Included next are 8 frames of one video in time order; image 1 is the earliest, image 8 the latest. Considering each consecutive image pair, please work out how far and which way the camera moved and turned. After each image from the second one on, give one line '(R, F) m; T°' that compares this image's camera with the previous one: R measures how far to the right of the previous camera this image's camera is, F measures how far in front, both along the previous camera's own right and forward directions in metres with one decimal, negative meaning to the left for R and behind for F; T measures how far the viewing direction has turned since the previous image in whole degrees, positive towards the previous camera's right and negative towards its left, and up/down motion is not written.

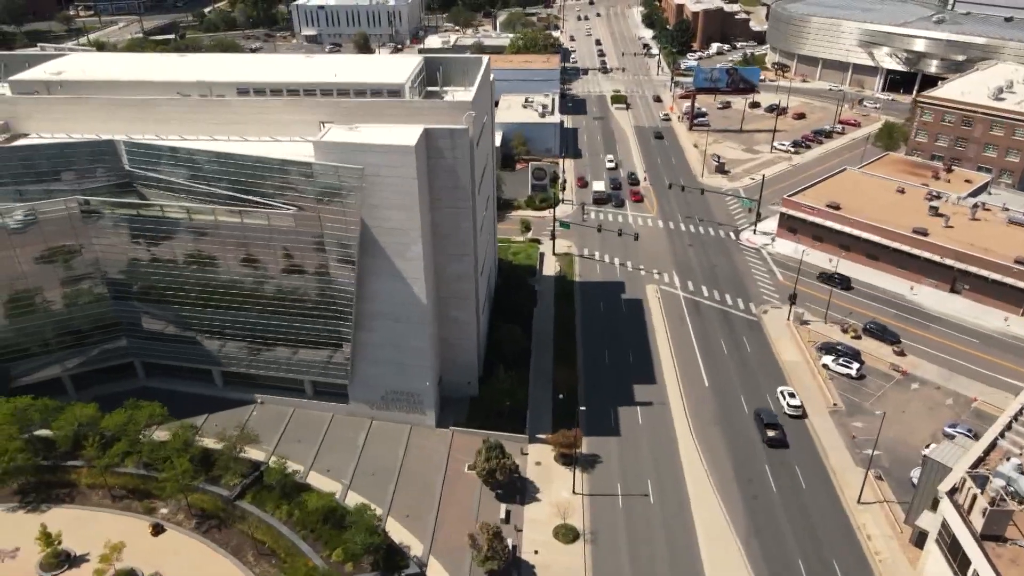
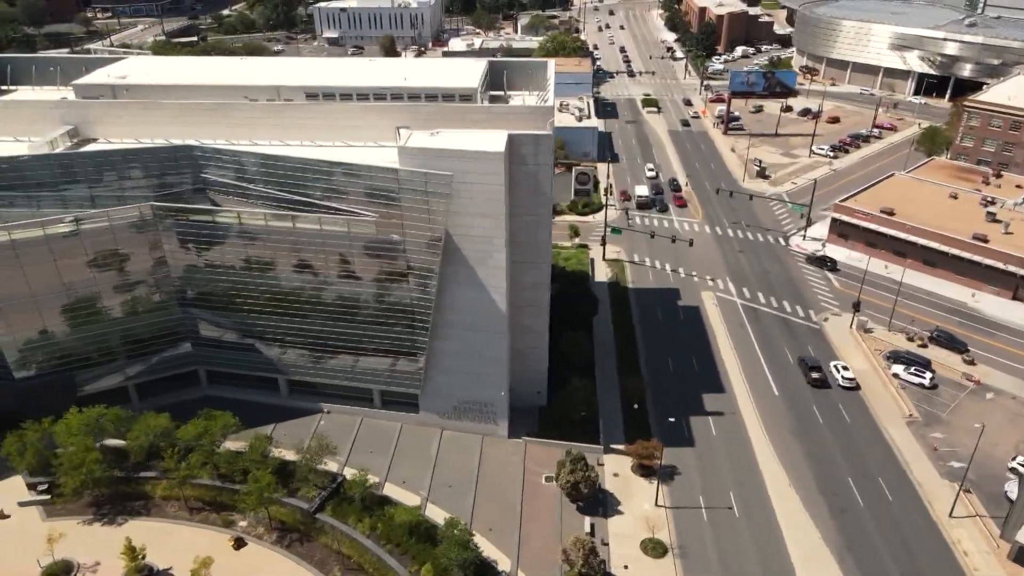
(-2.6, +0.9) m; 0°
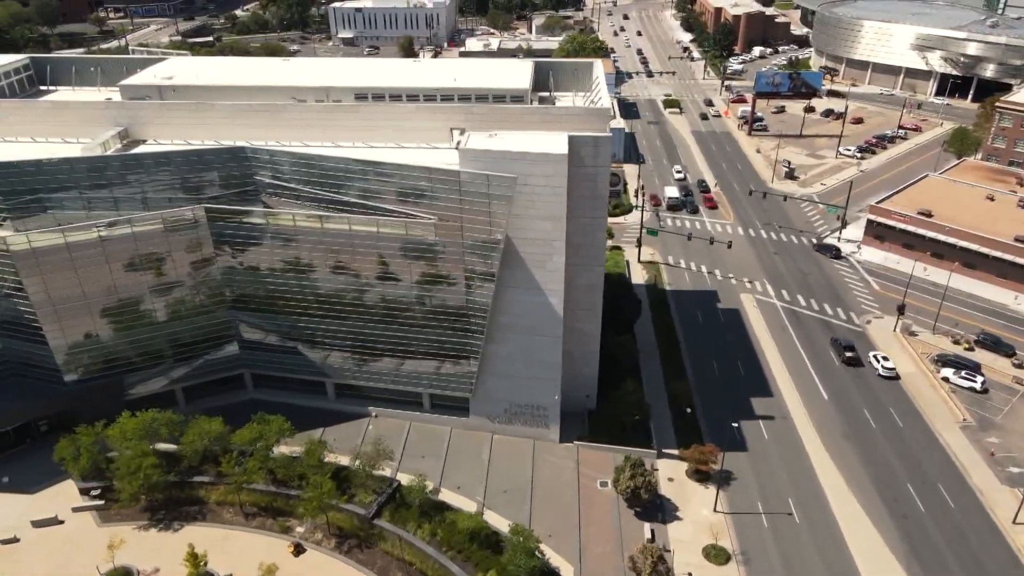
(-1.8, +0.5) m; 0°
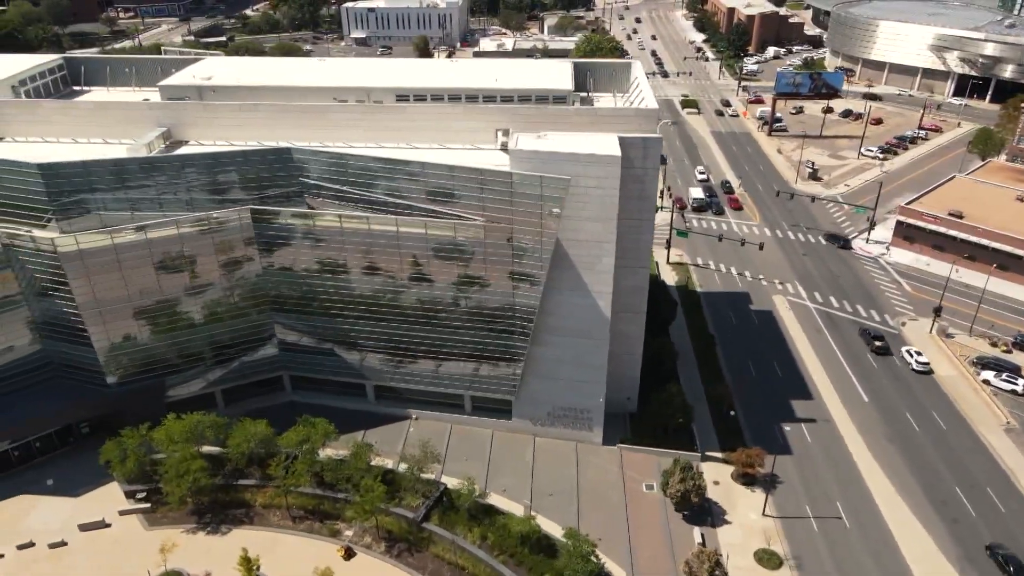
(-1.5, +0.3) m; 0°
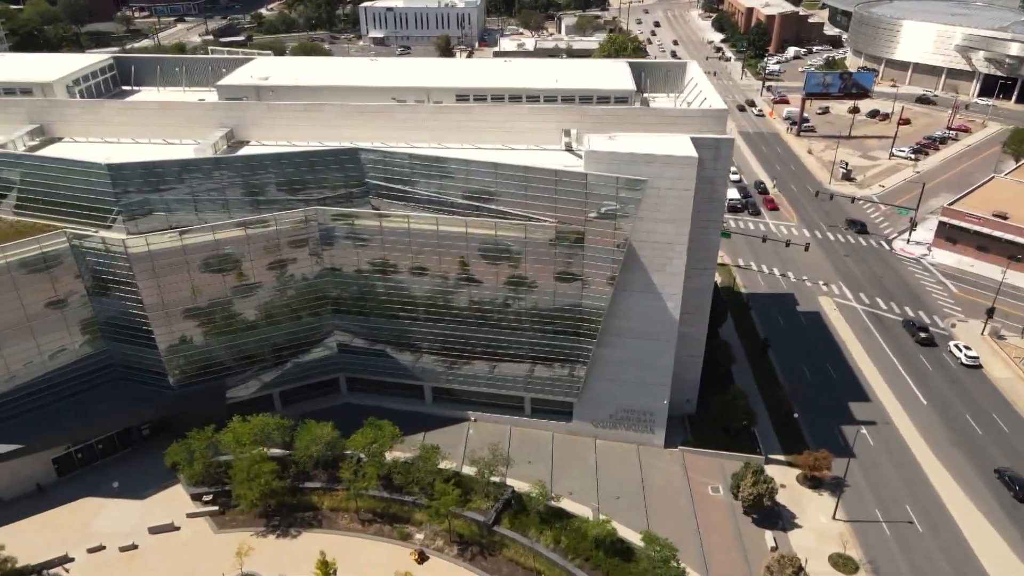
(-2.1, +0.3) m; 0°
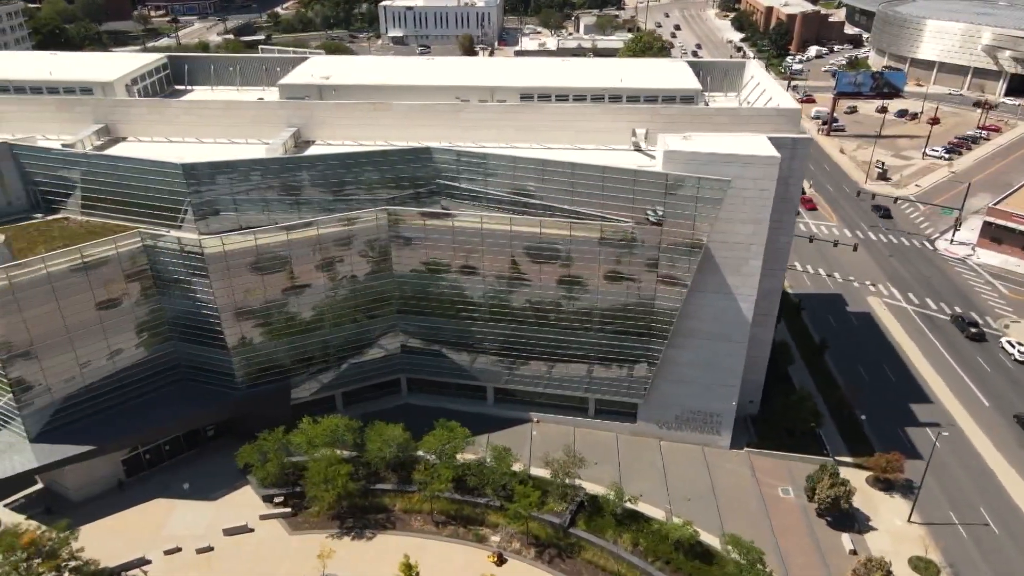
(-2.2, +0.3) m; 0°
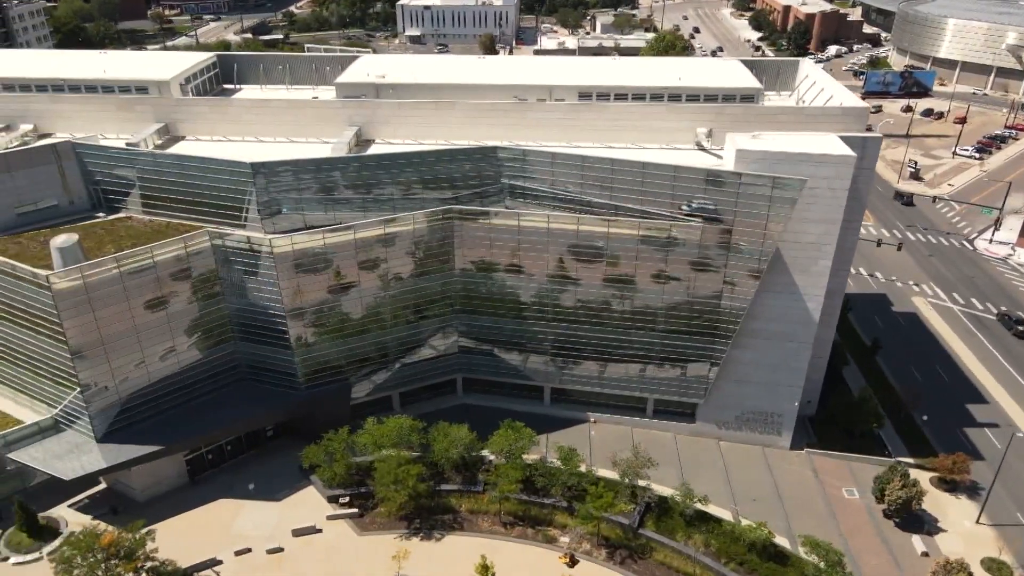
(-2.0, +0.2) m; 0°
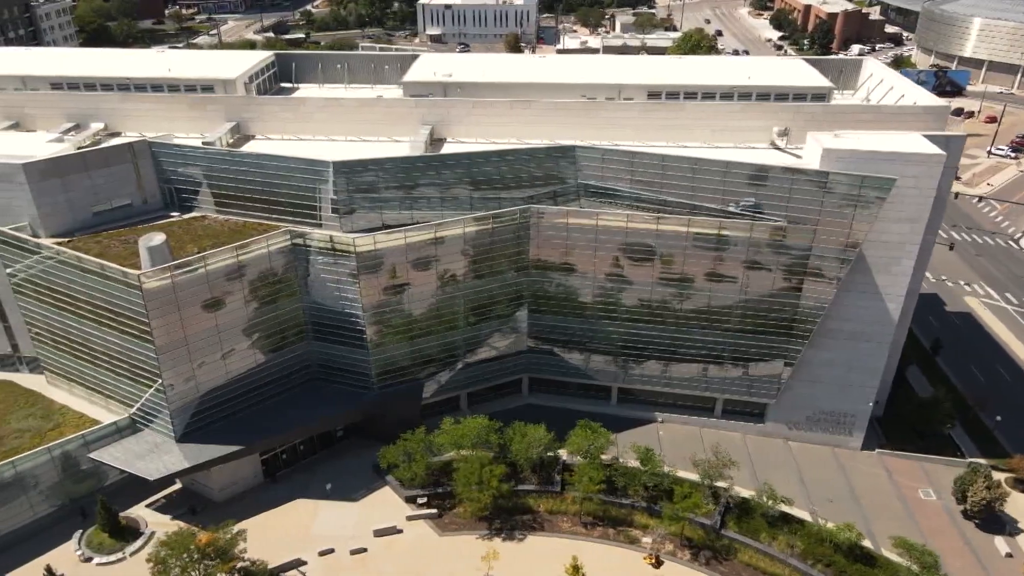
(-2.4, +0.2) m; 0°
